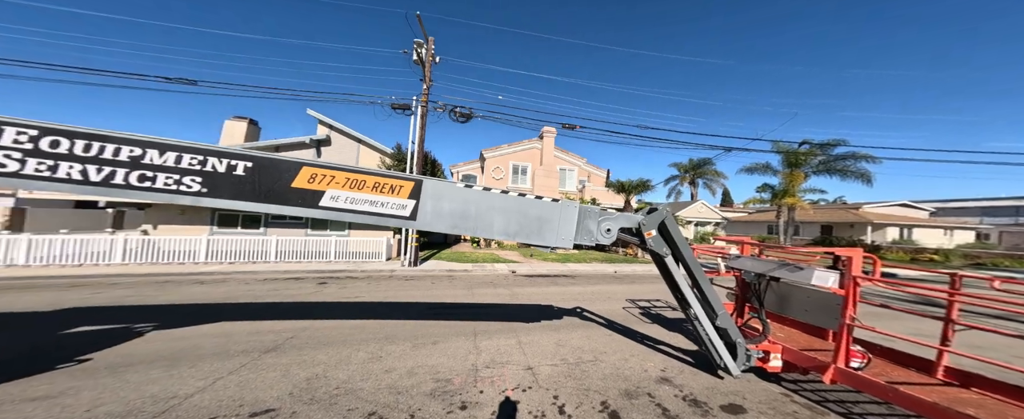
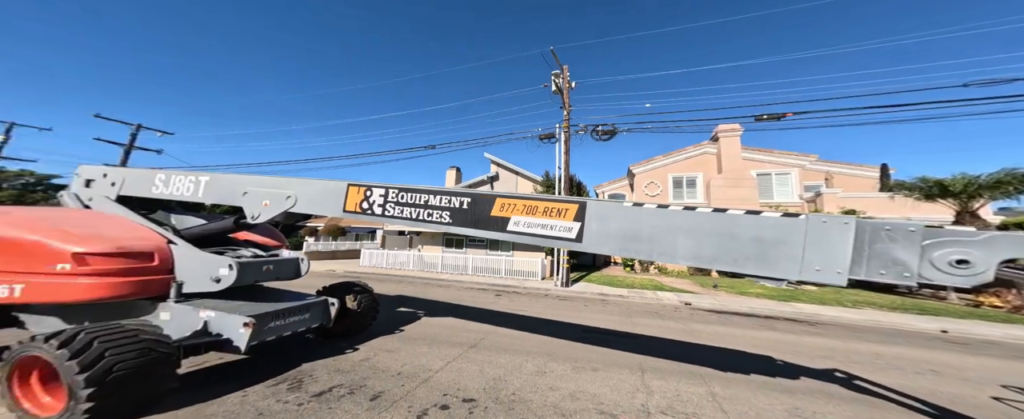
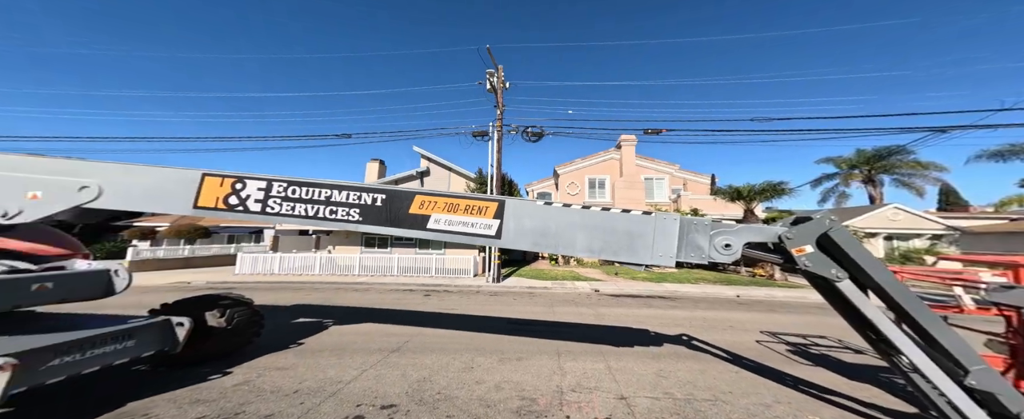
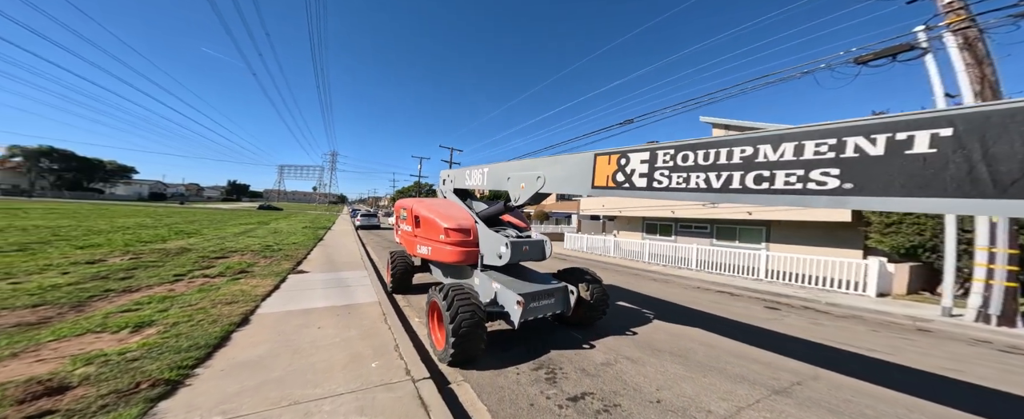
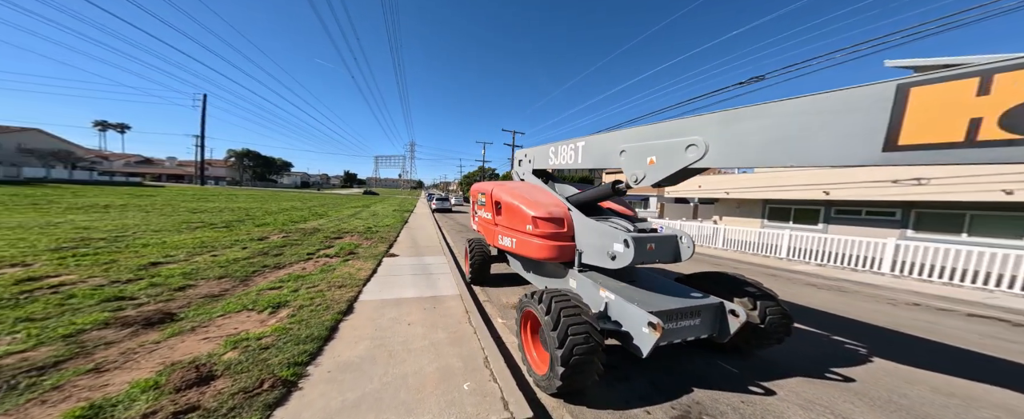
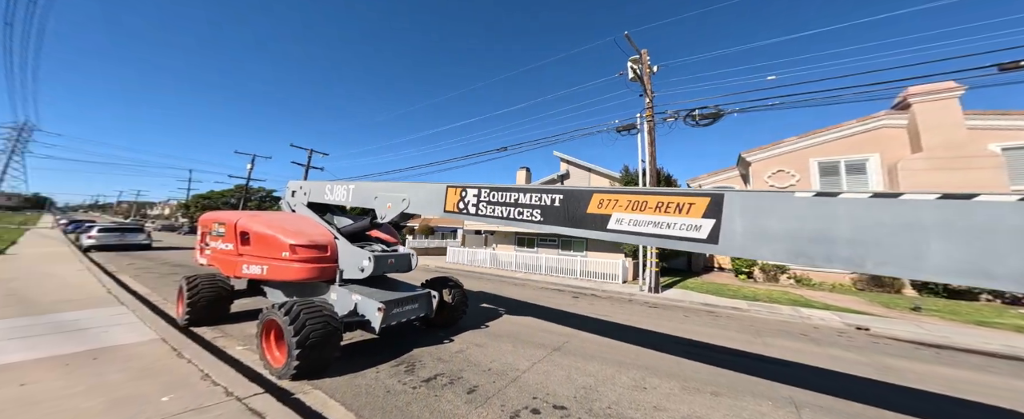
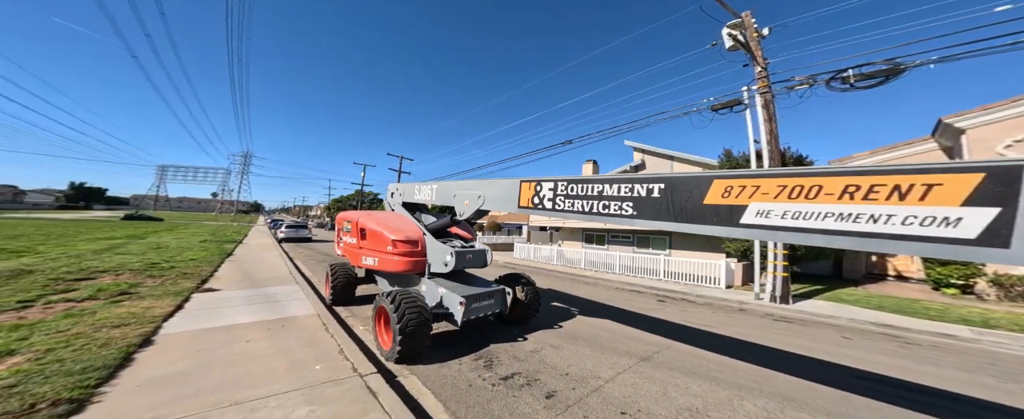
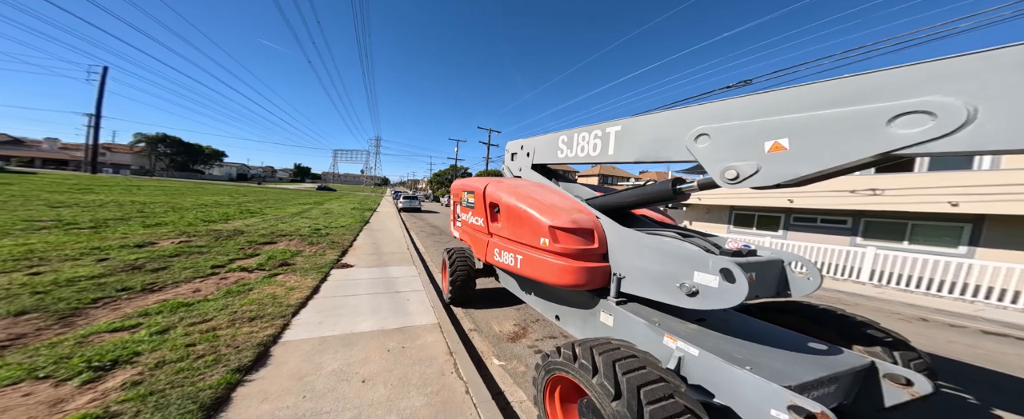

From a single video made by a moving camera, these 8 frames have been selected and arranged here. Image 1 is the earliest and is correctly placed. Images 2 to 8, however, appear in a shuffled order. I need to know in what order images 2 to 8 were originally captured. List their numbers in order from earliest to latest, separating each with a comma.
3, 2, 6, 7, 4, 5, 8
